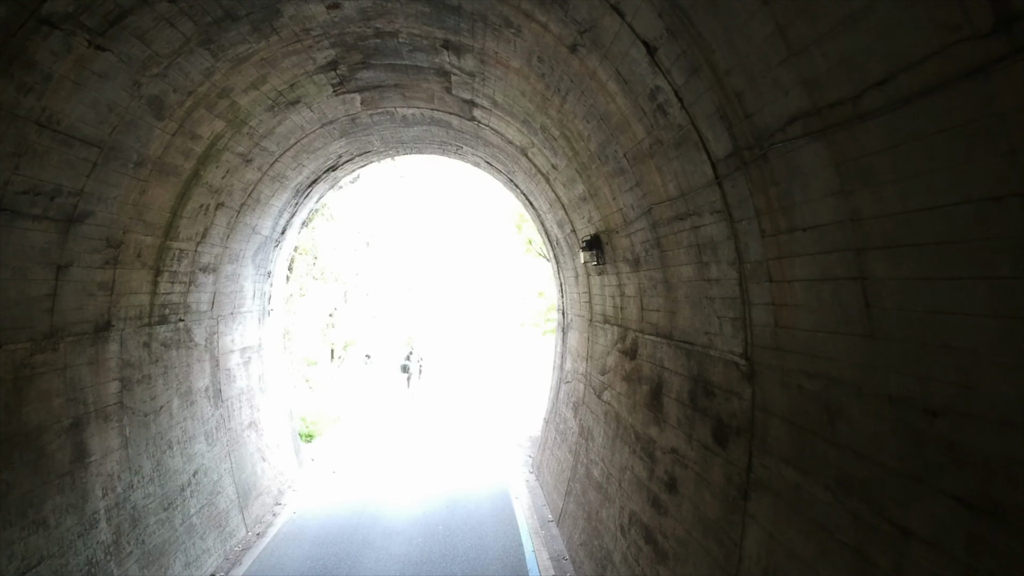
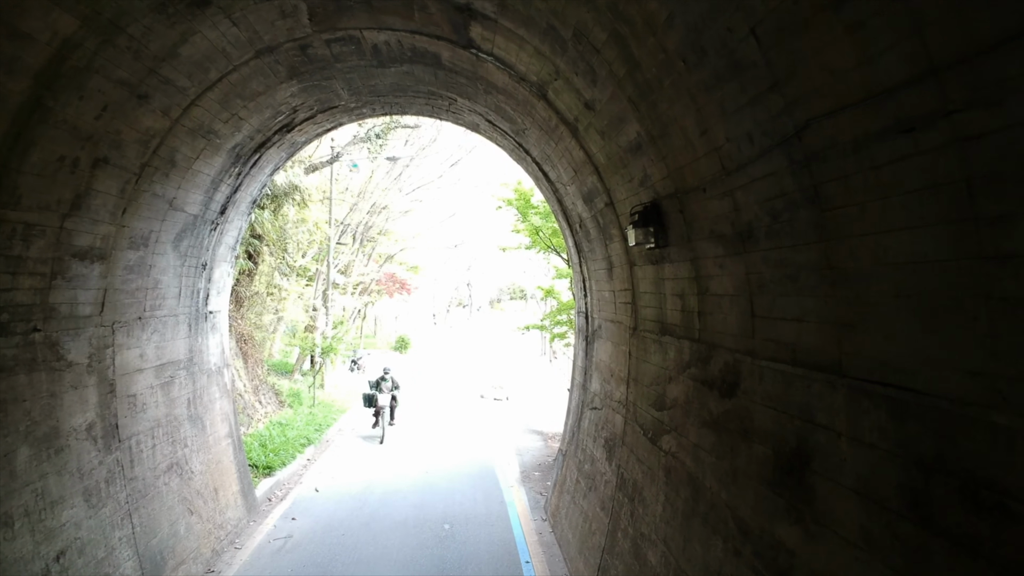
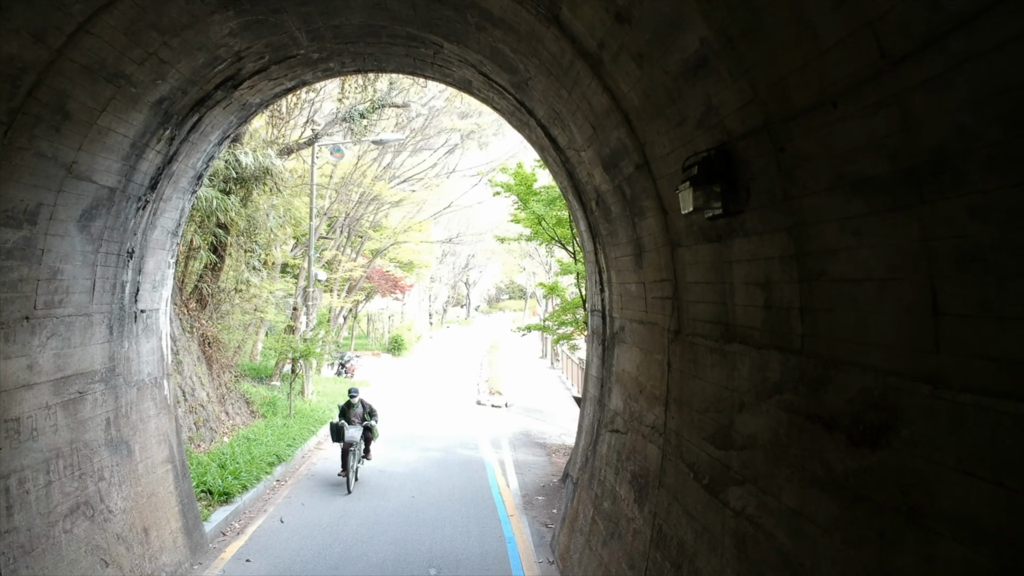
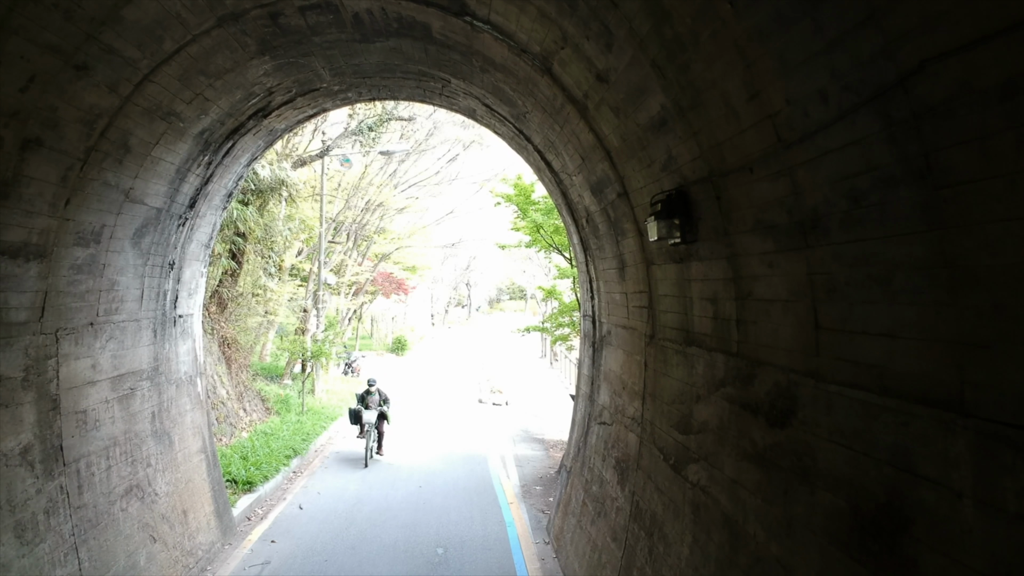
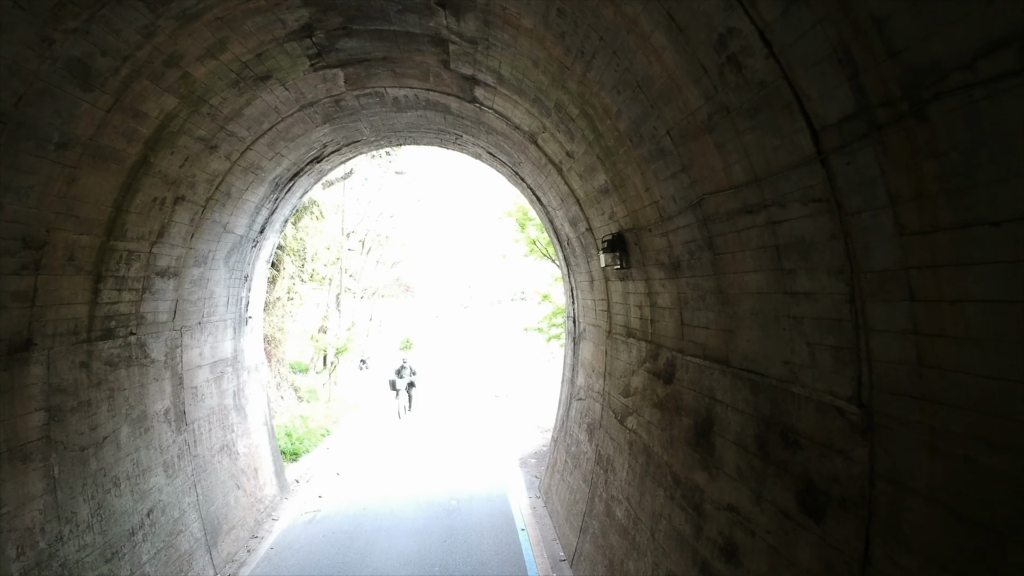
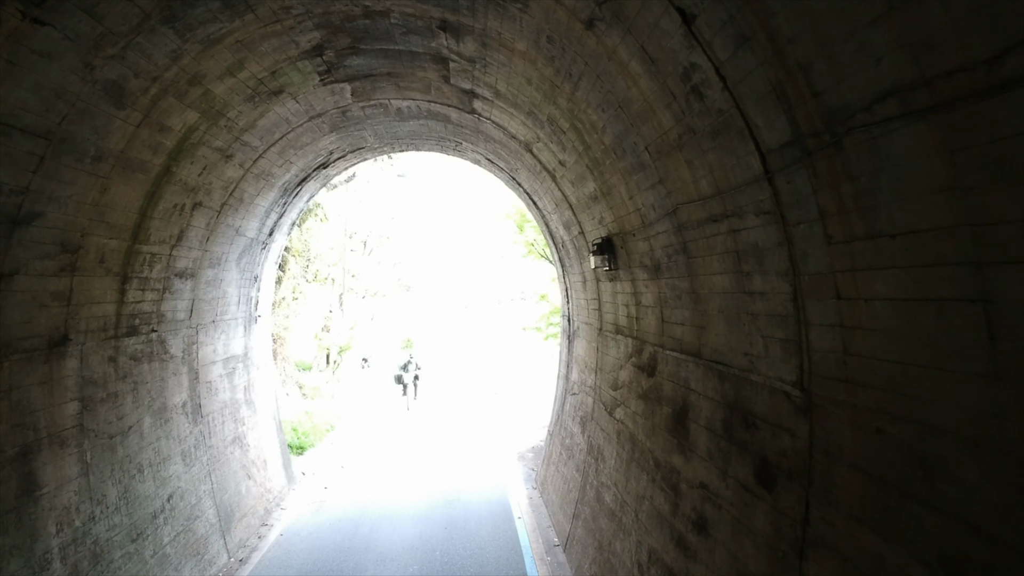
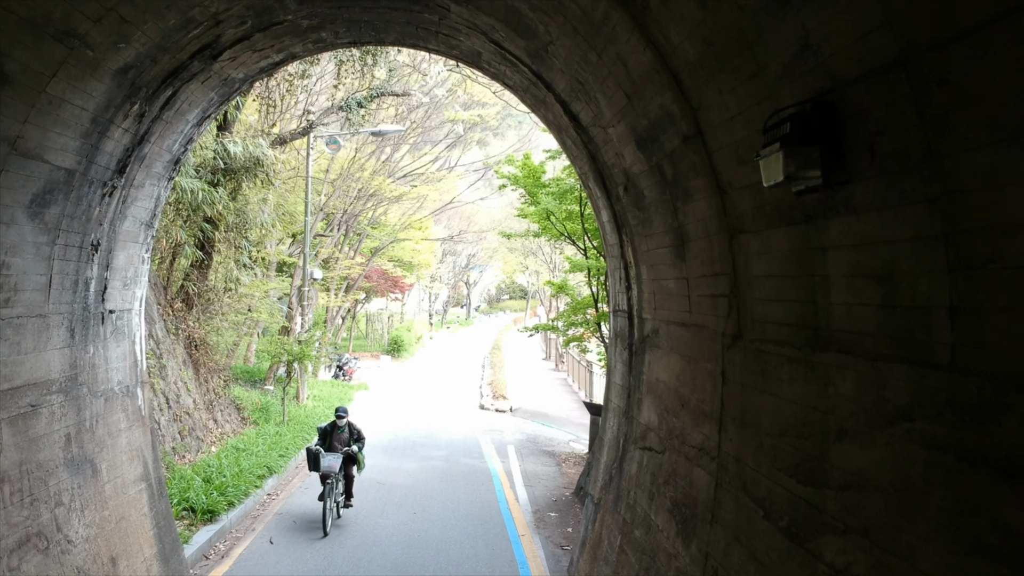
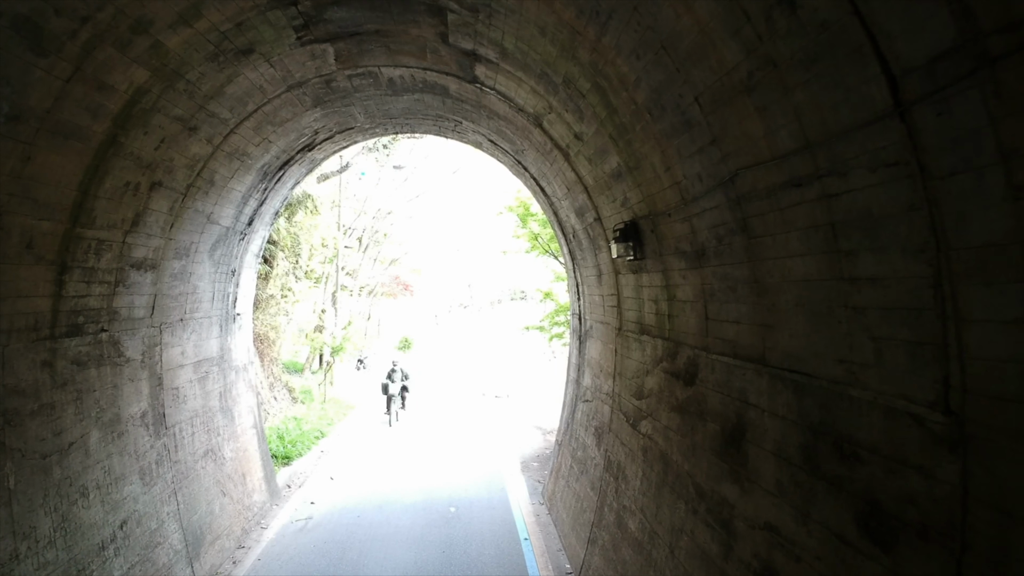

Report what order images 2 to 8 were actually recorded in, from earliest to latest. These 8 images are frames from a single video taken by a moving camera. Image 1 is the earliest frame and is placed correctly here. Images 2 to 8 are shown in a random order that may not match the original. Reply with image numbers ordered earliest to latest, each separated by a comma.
6, 5, 8, 2, 4, 3, 7
